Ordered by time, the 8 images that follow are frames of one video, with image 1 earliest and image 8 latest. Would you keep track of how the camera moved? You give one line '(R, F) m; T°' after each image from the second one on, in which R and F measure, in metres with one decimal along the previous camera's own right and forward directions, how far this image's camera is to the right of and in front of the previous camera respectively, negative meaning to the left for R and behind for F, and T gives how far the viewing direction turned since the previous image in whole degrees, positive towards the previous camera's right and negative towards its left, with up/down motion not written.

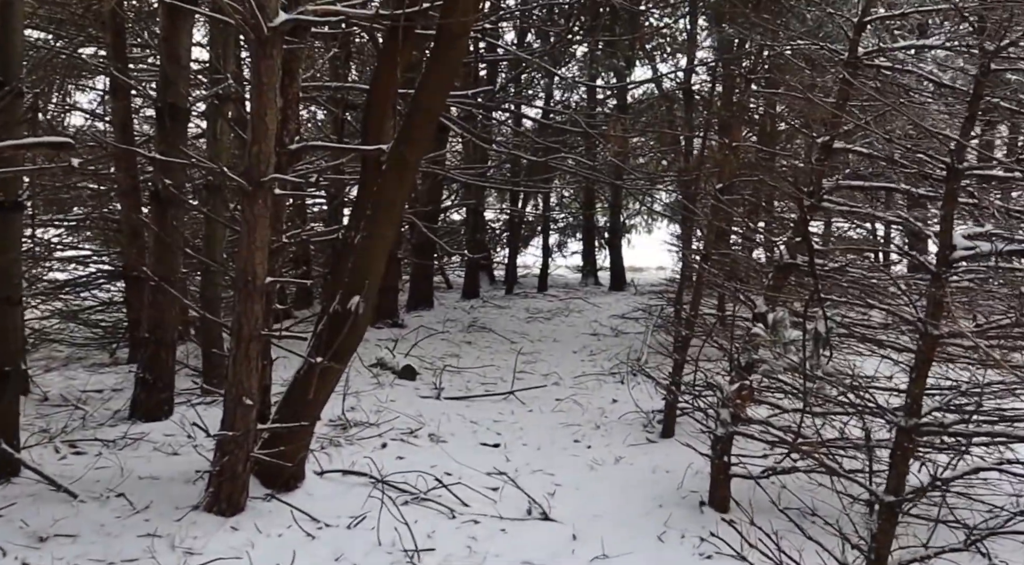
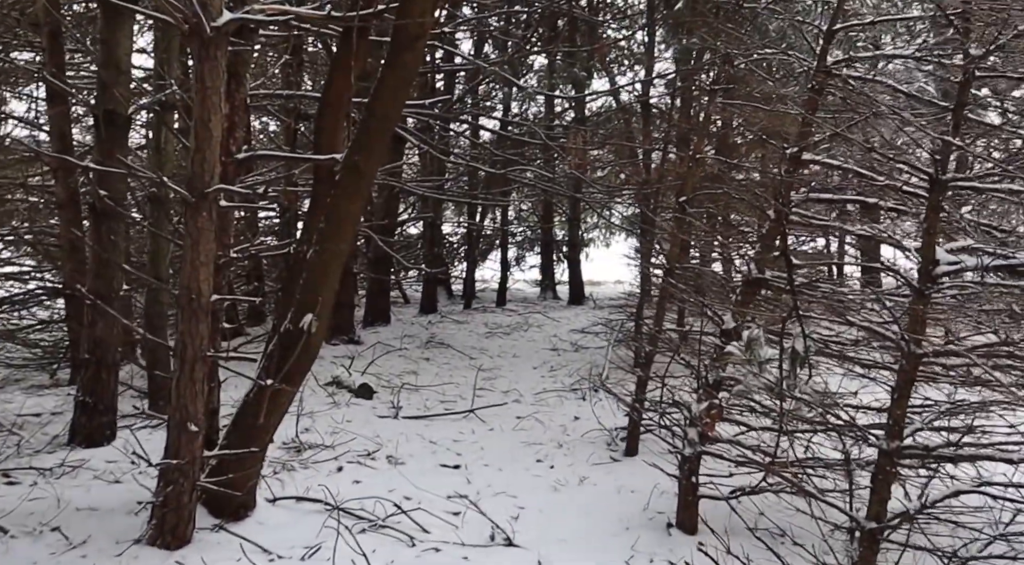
(0.0, +0.3) m; +3°
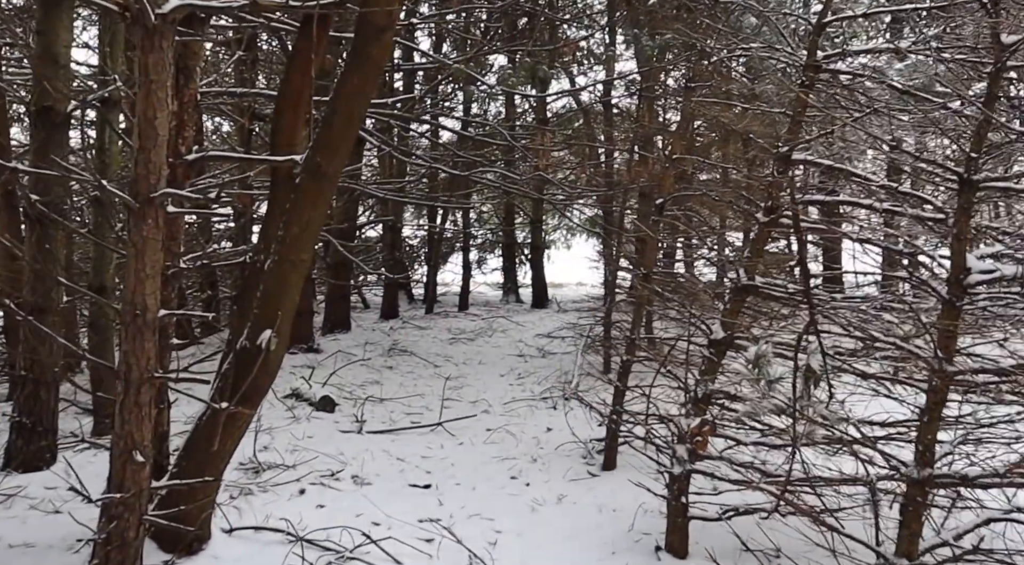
(-0.1, +0.5) m; +3°
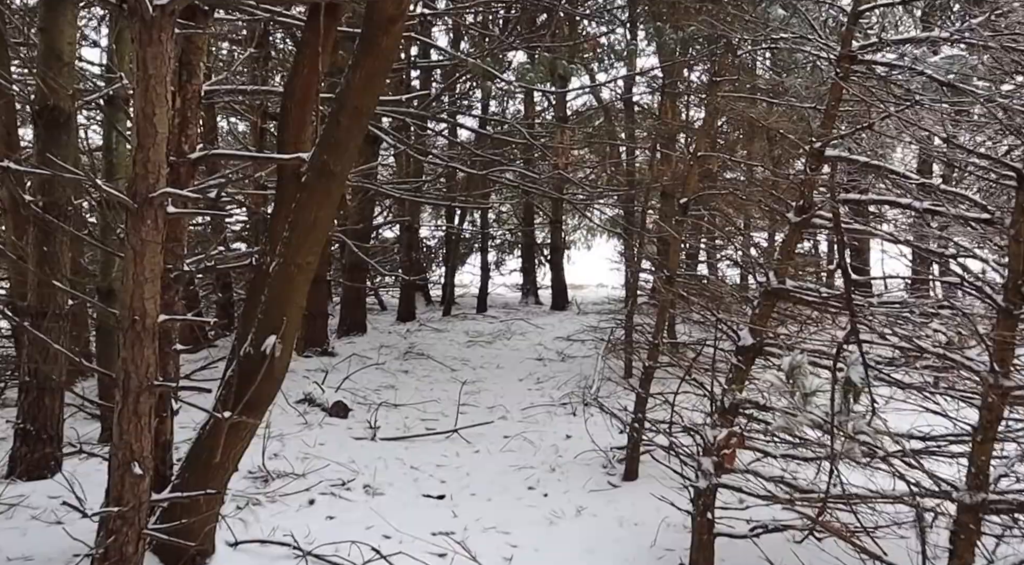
(0.0, +0.3) m; -1°
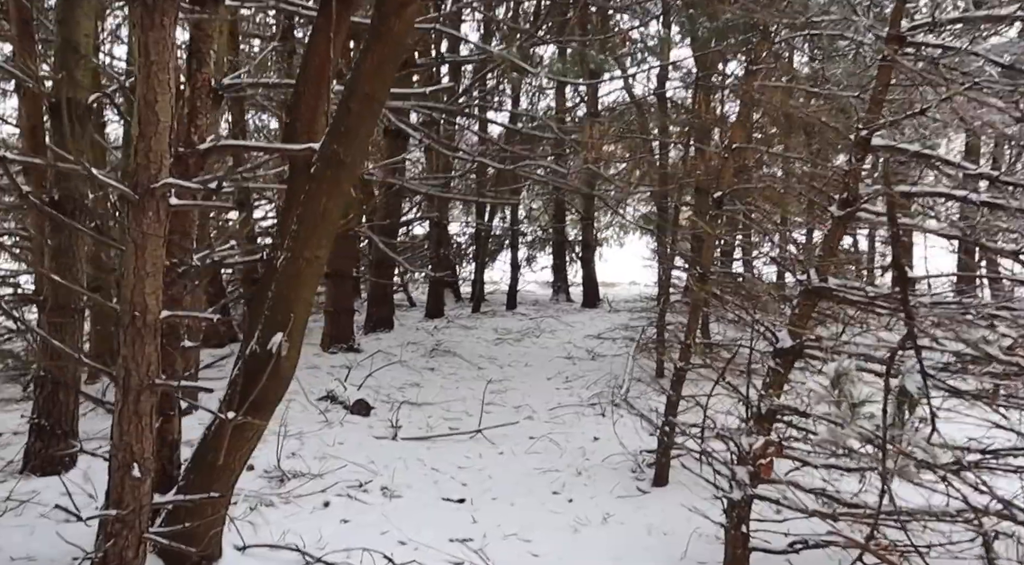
(+0.1, +0.3) m; -2°
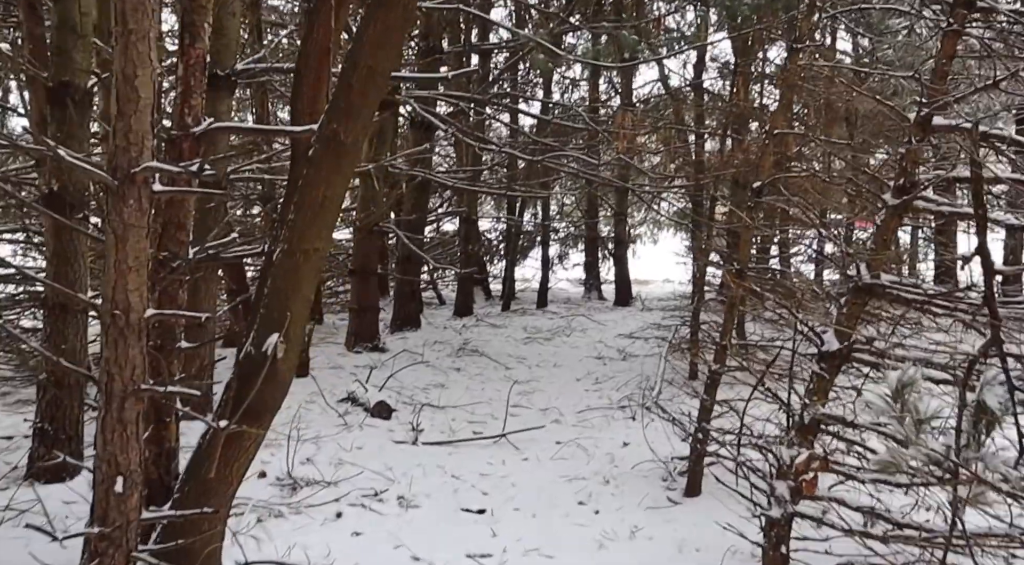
(+0.1, +0.5) m; -2°
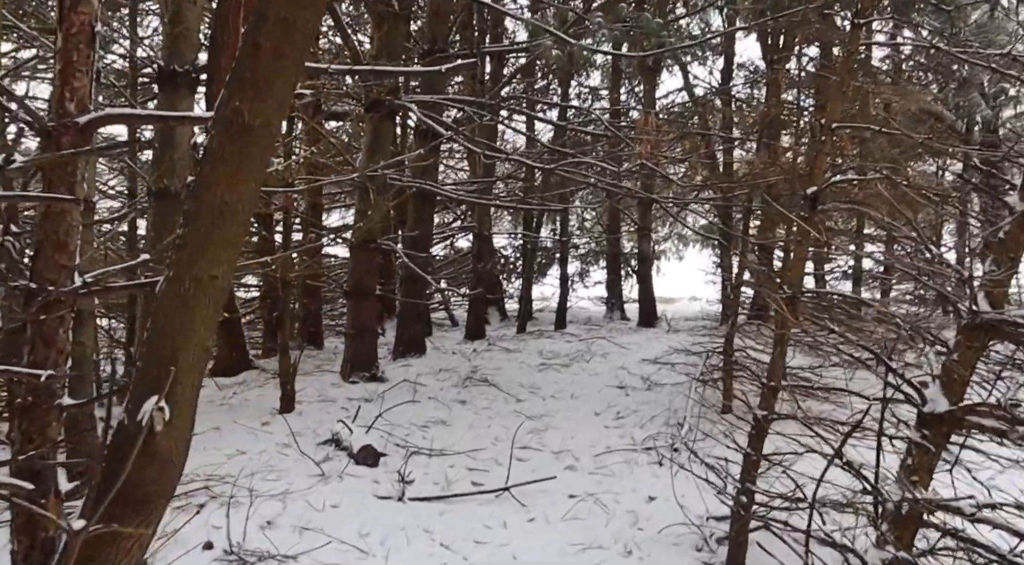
(+0.2, +1.4) m; -1°
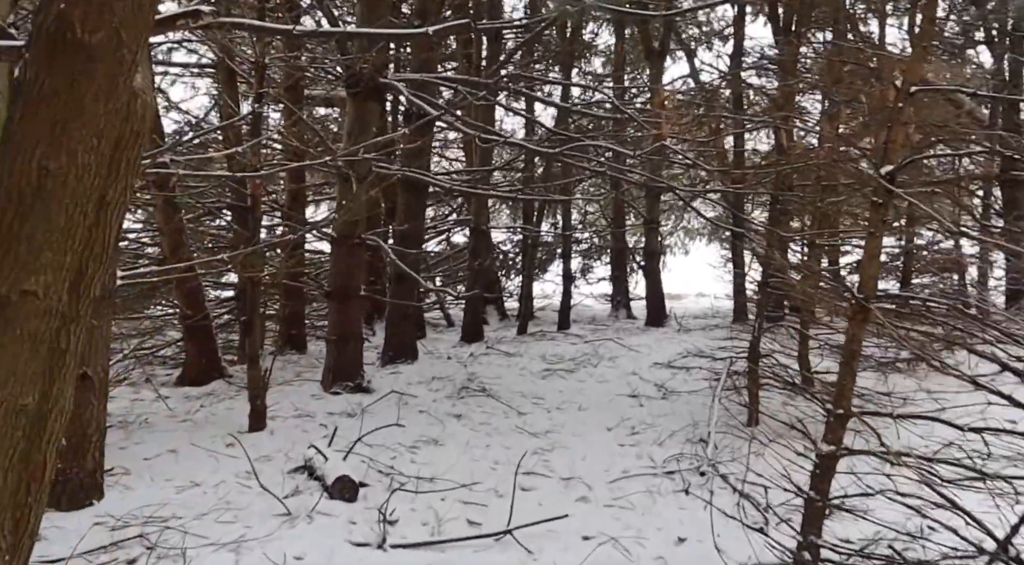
(0.0, +1.3) m; 0°
